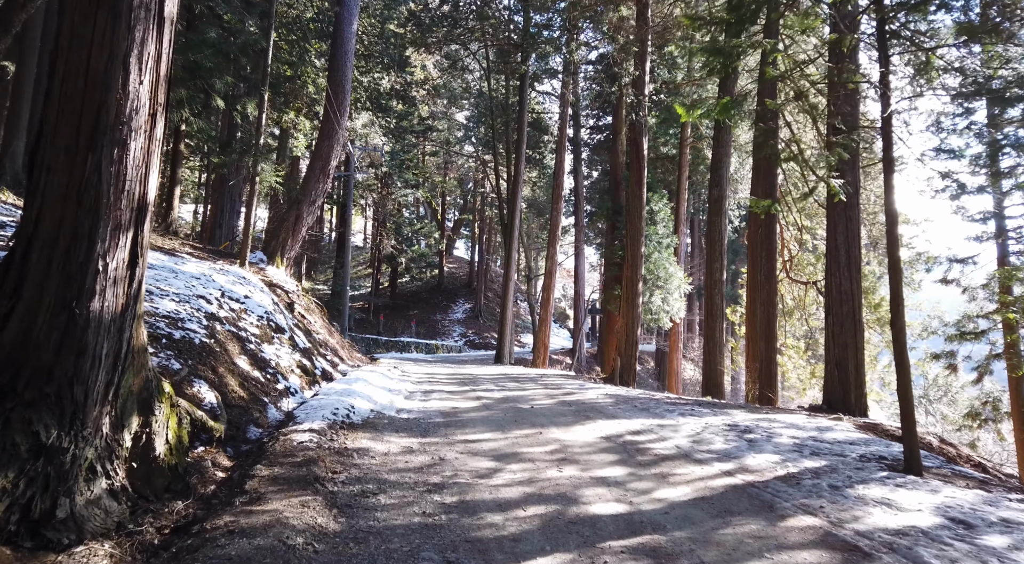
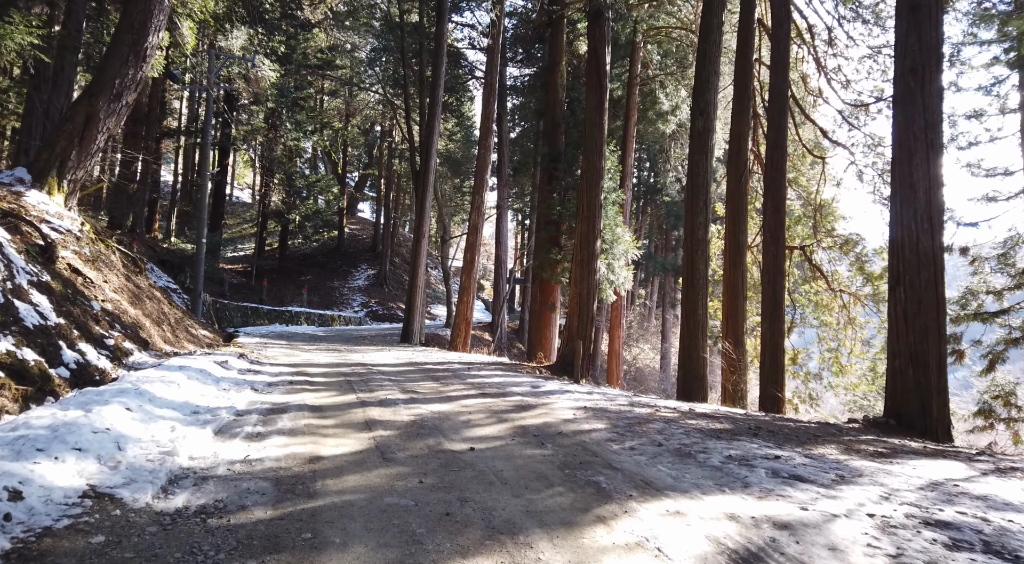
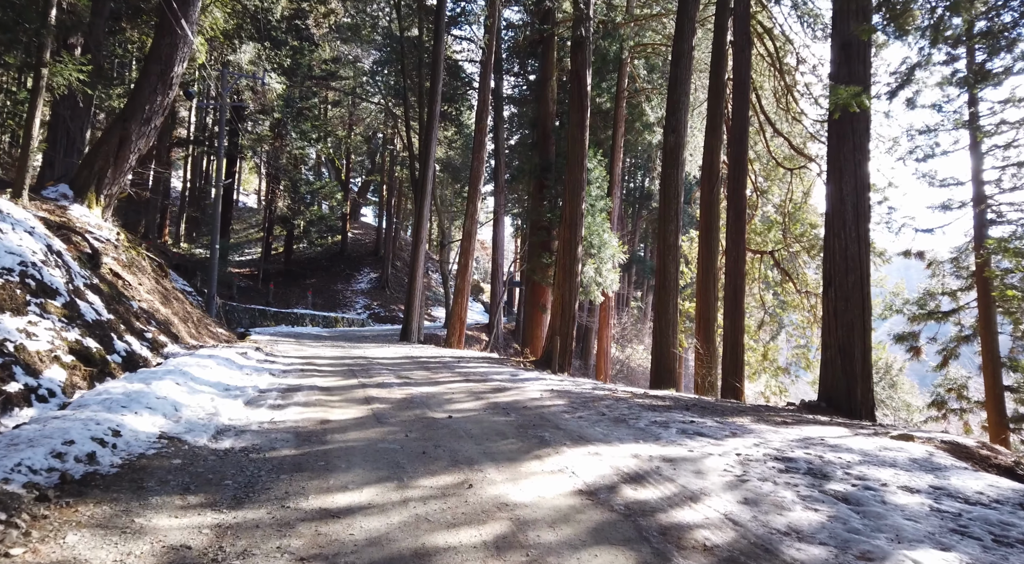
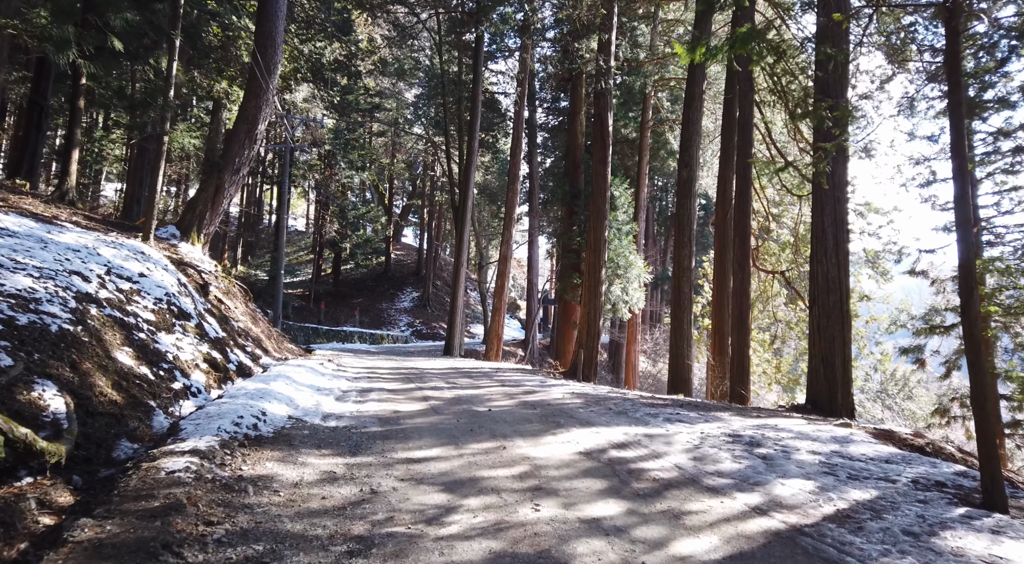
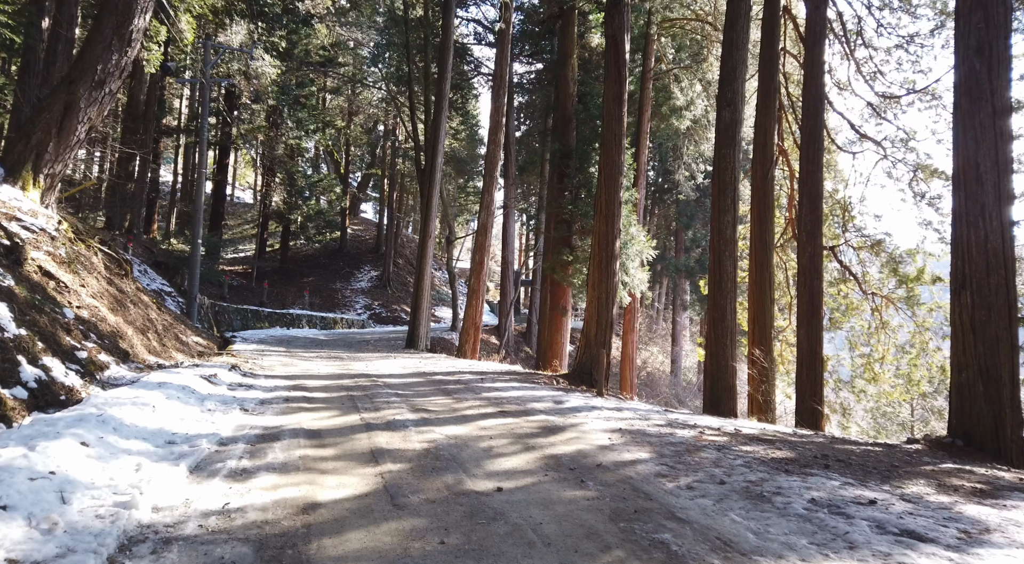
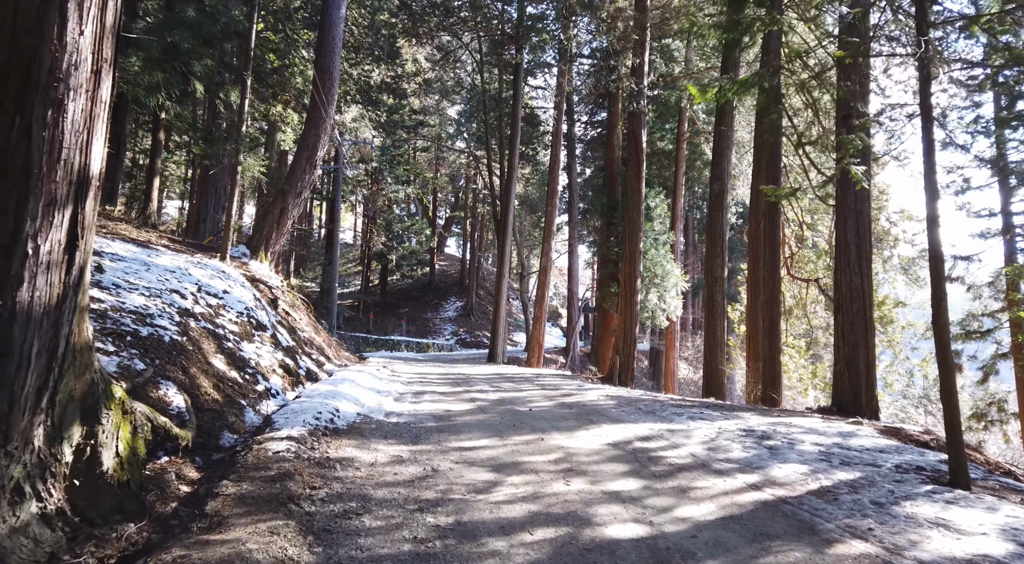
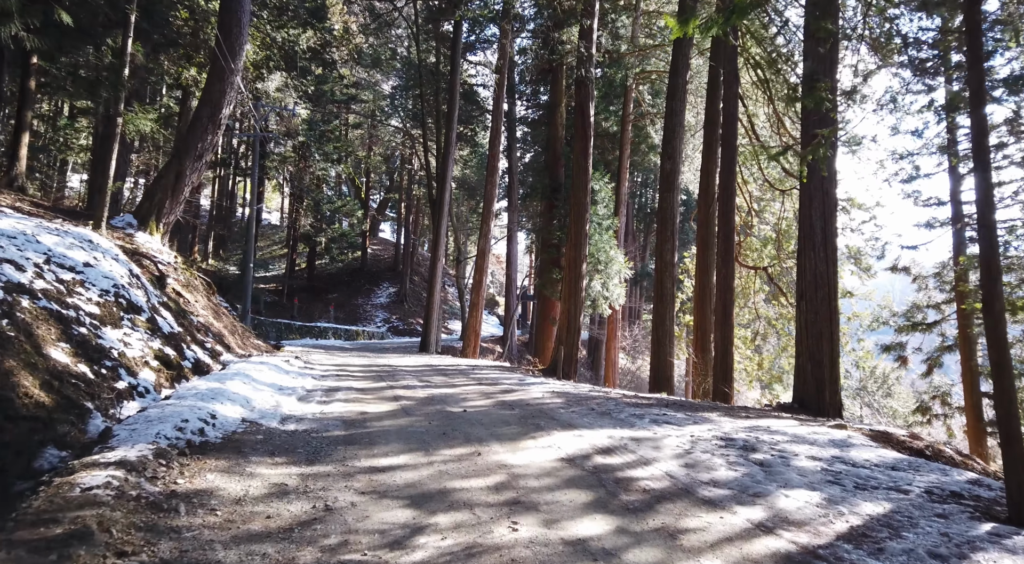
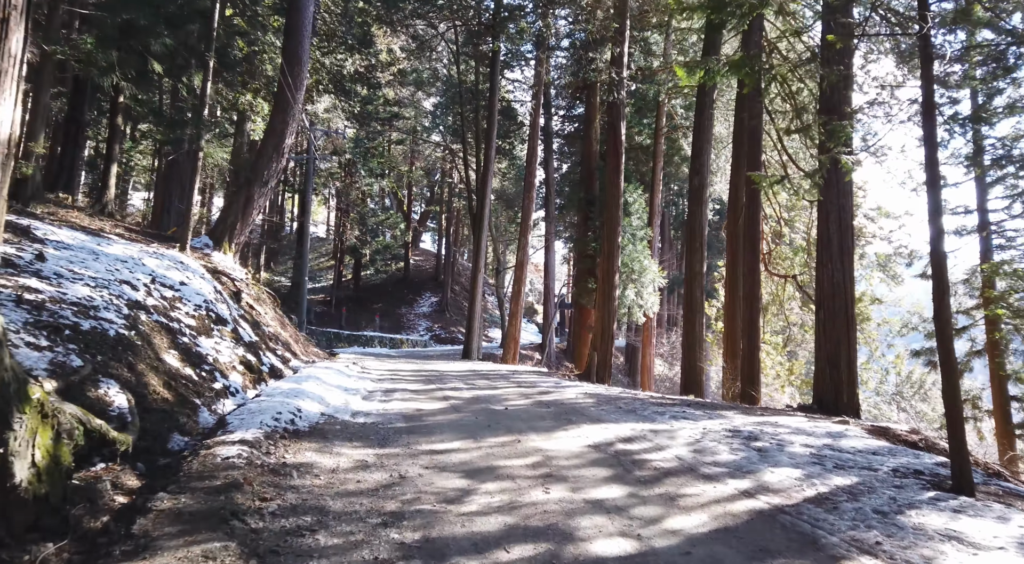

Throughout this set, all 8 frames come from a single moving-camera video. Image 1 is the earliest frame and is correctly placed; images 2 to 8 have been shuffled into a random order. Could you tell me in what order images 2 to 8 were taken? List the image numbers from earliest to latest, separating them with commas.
6, 8, 4, 7, 3, 2, 5
